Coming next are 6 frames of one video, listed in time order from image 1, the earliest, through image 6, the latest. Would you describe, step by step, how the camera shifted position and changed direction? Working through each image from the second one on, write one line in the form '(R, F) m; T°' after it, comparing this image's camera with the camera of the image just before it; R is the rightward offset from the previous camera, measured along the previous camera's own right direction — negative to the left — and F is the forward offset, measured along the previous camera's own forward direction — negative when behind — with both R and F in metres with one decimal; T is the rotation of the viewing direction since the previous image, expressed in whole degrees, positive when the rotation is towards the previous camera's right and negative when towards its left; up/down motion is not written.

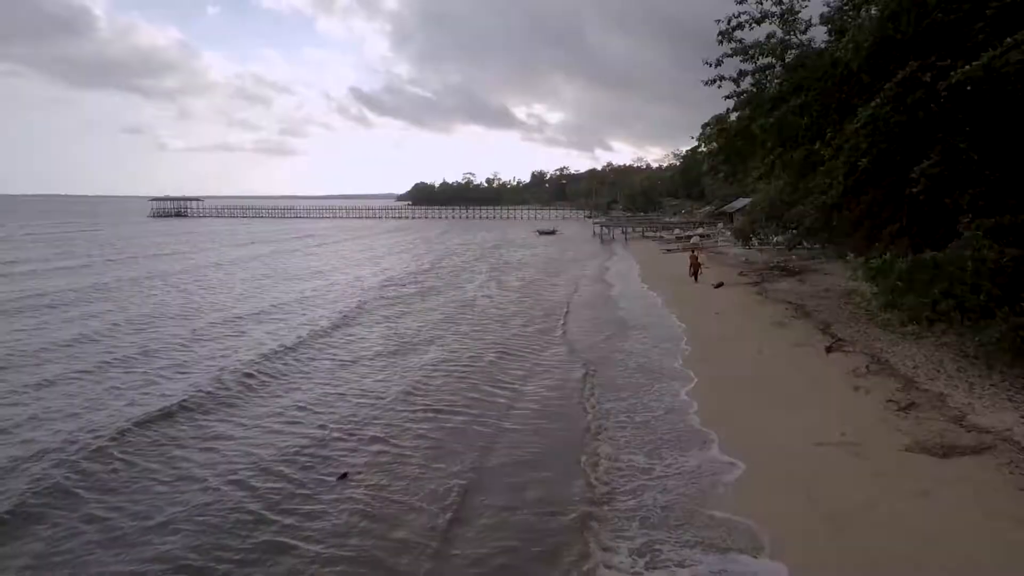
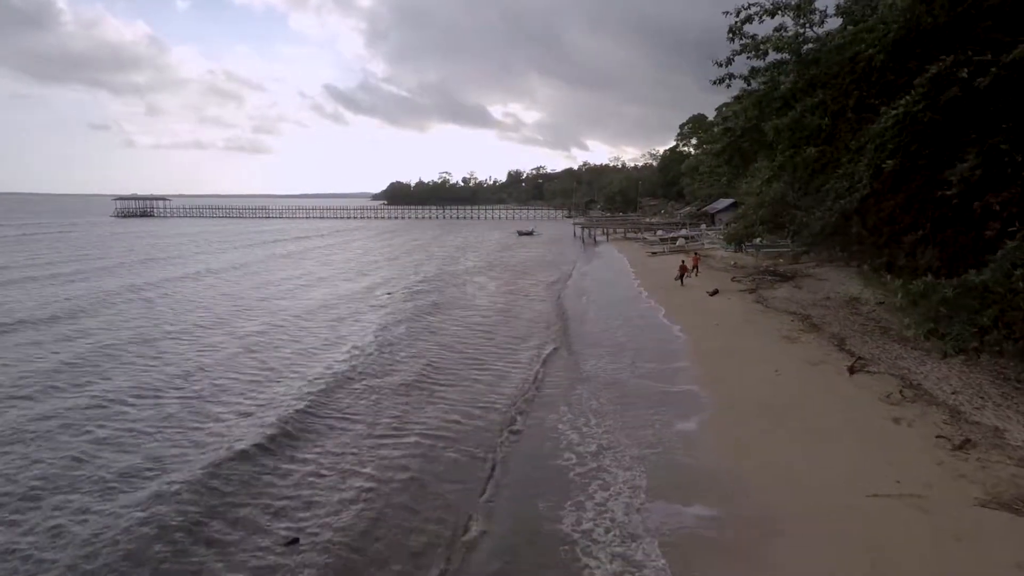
(-0.3, +1.2) m; +2°
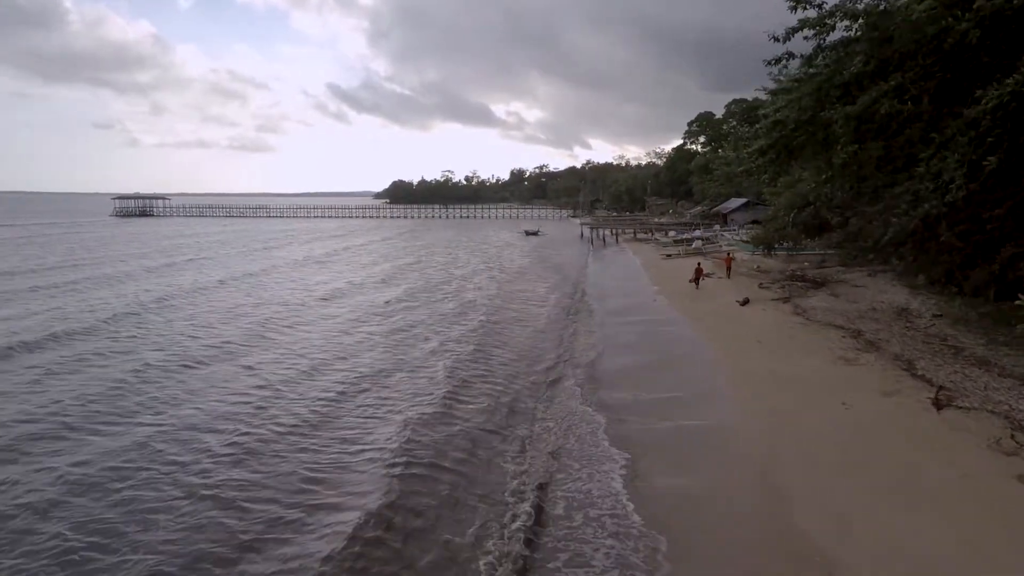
(-0.3, +1.6) m; 0°
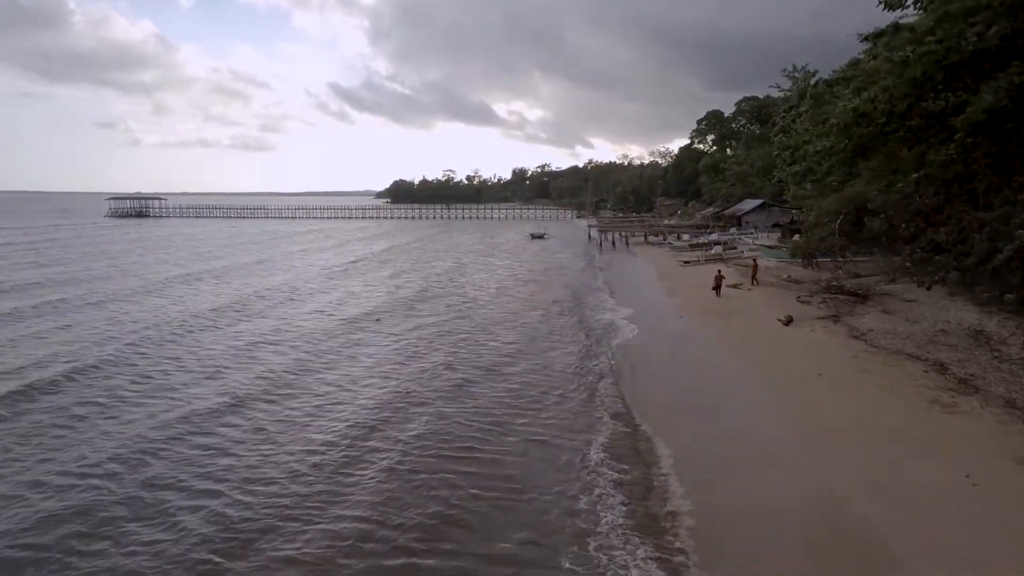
(-0.3, +2.1) m; 0°
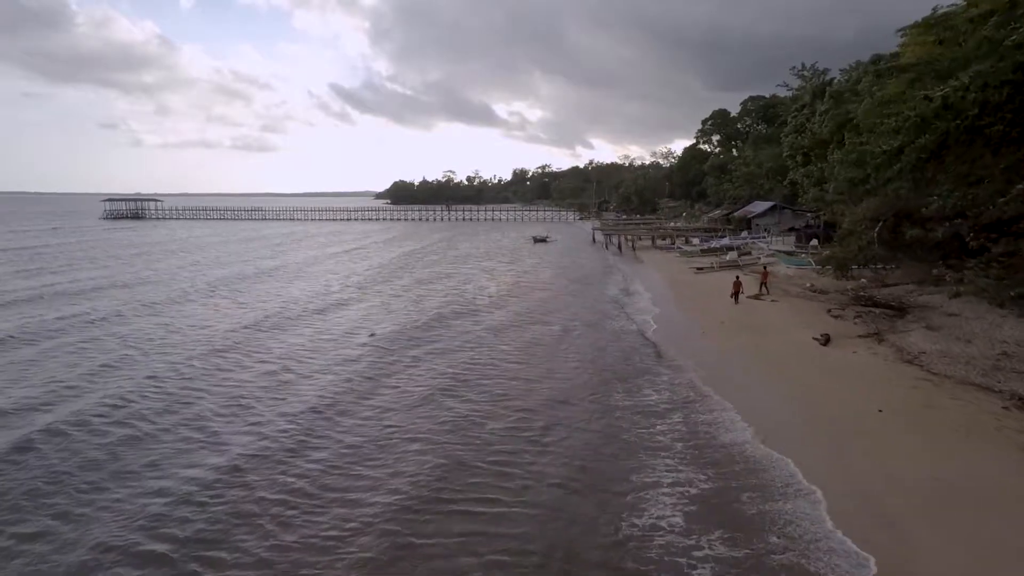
(-0.2, +1.6) m; 0°
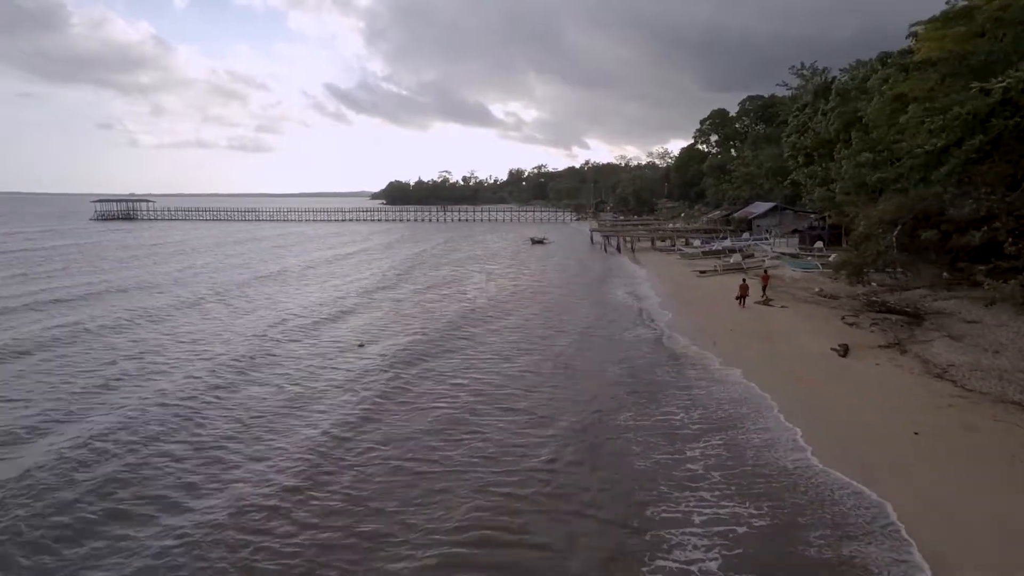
(-0.1, +0.9) m; 0°
